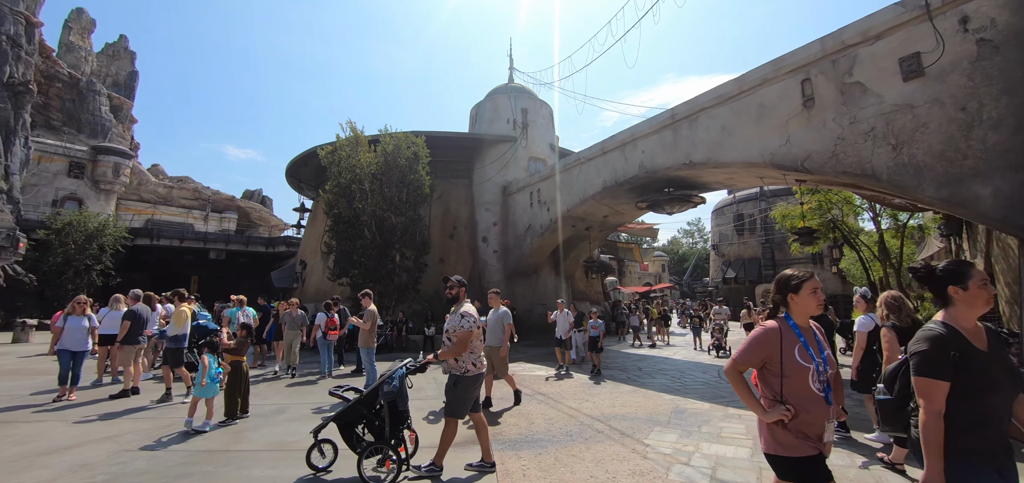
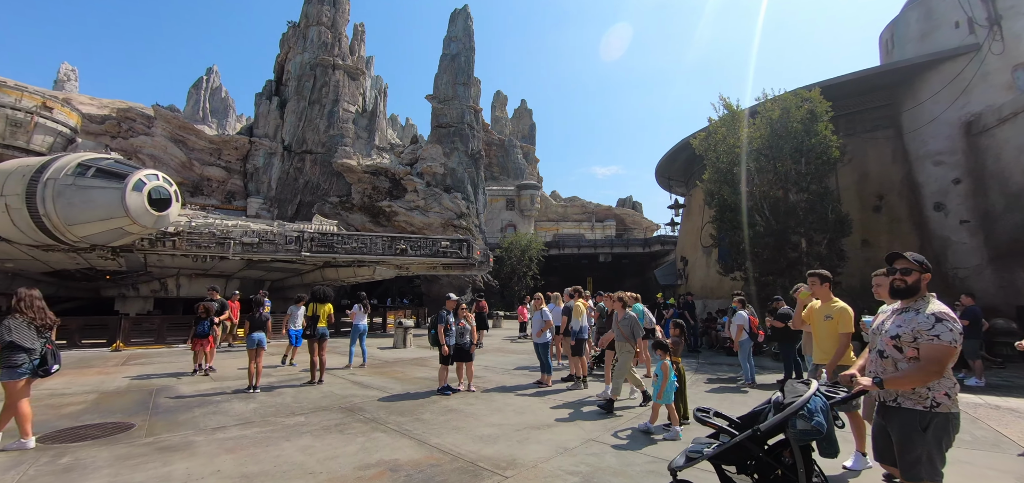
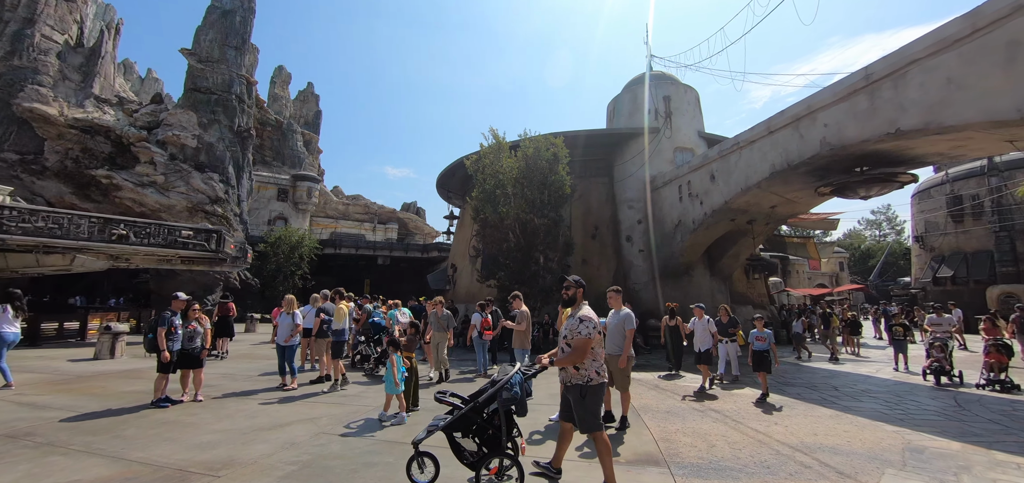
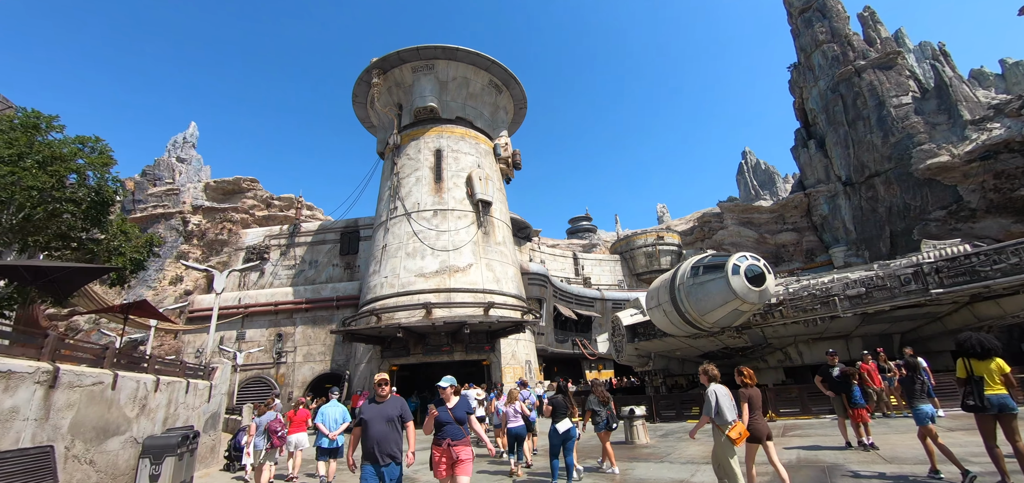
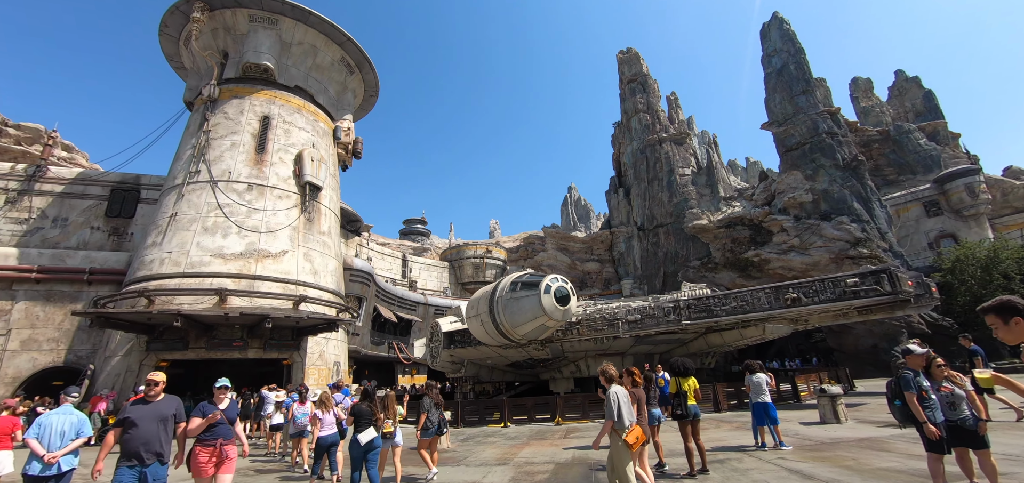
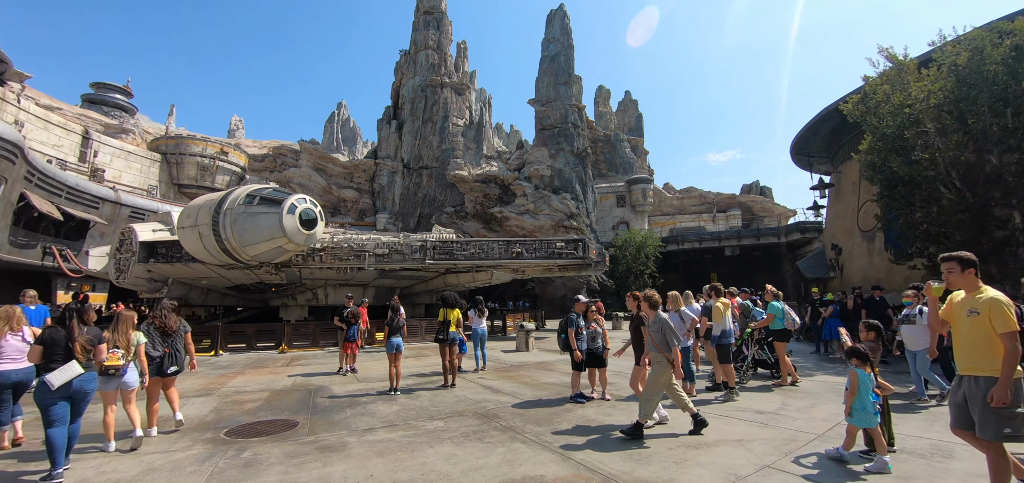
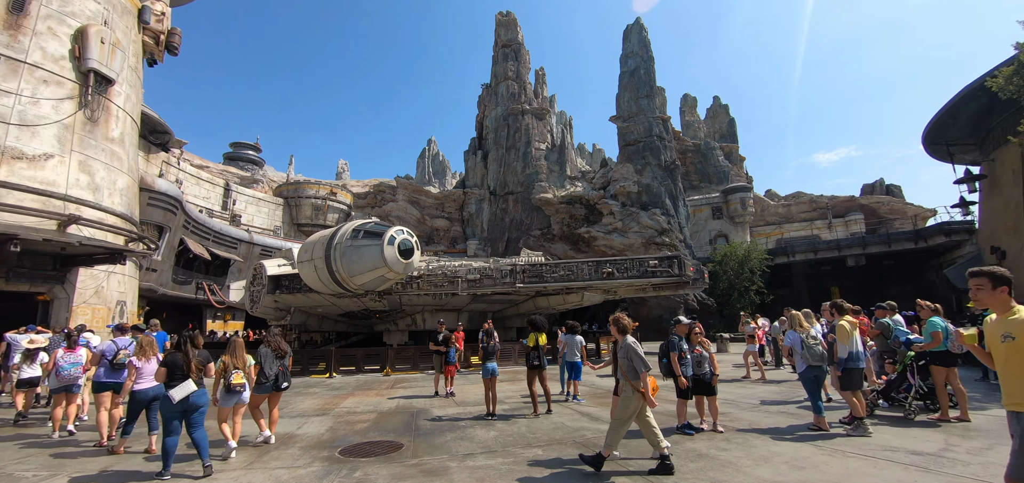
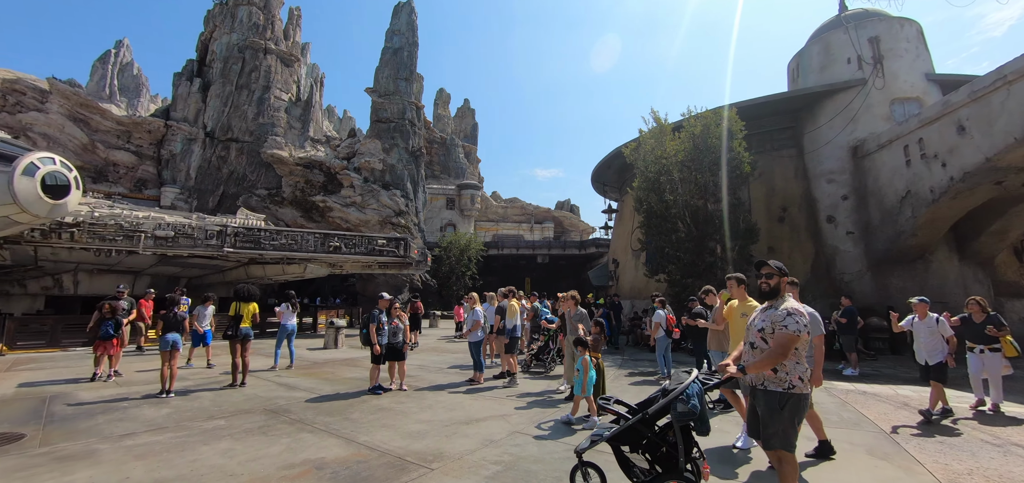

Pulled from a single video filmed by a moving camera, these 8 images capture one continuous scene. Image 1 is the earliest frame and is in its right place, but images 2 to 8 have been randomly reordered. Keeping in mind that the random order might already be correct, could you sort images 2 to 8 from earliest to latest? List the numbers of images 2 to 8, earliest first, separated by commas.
3, 8, 2, 6, 7, 5, 4
